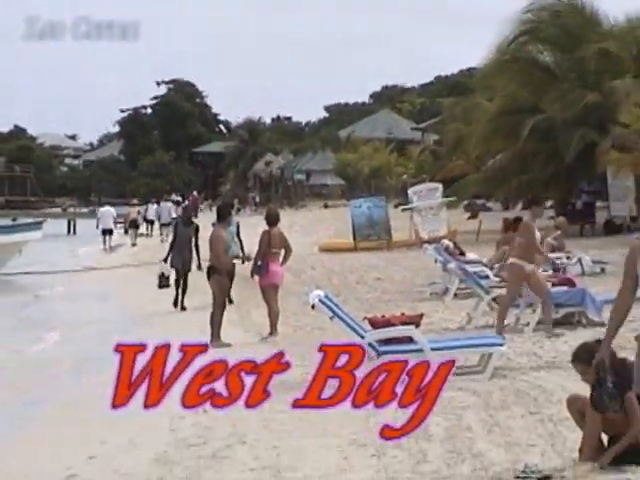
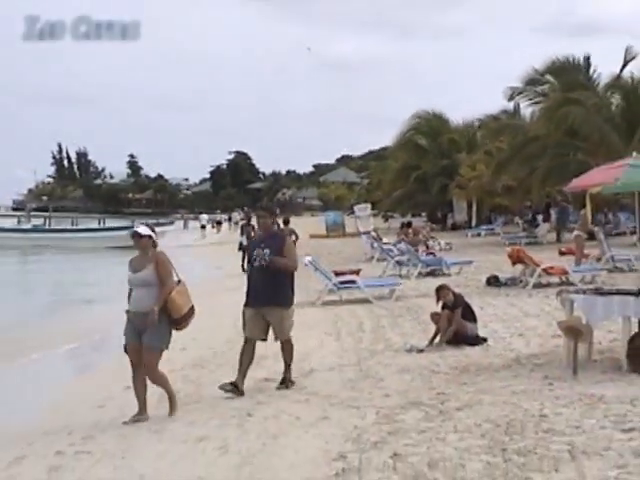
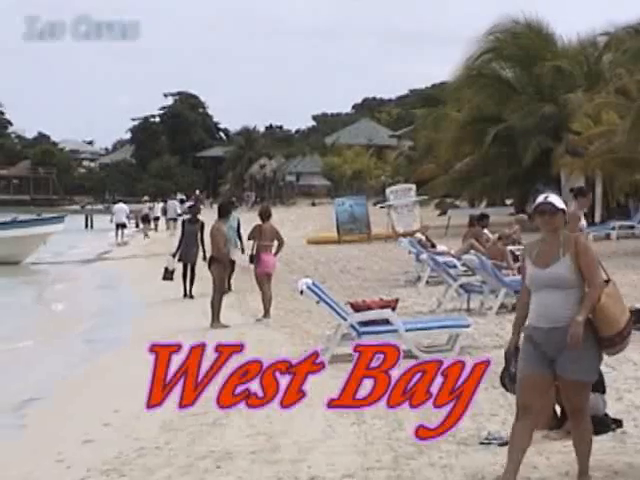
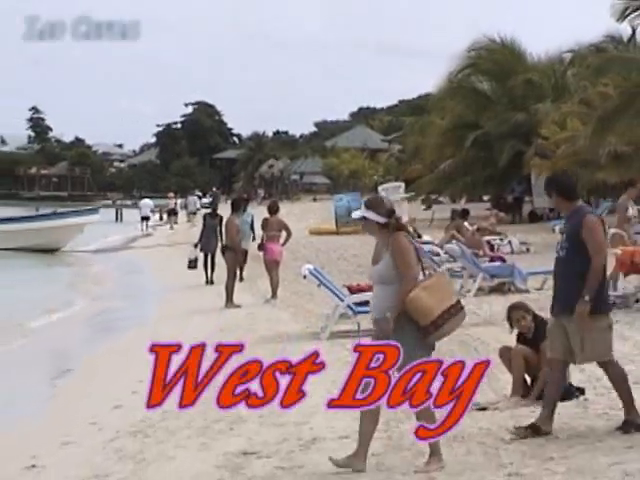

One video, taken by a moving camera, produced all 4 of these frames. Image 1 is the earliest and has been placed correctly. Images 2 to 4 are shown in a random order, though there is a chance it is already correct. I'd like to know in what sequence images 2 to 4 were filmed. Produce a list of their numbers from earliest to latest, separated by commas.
3, 4, 2
